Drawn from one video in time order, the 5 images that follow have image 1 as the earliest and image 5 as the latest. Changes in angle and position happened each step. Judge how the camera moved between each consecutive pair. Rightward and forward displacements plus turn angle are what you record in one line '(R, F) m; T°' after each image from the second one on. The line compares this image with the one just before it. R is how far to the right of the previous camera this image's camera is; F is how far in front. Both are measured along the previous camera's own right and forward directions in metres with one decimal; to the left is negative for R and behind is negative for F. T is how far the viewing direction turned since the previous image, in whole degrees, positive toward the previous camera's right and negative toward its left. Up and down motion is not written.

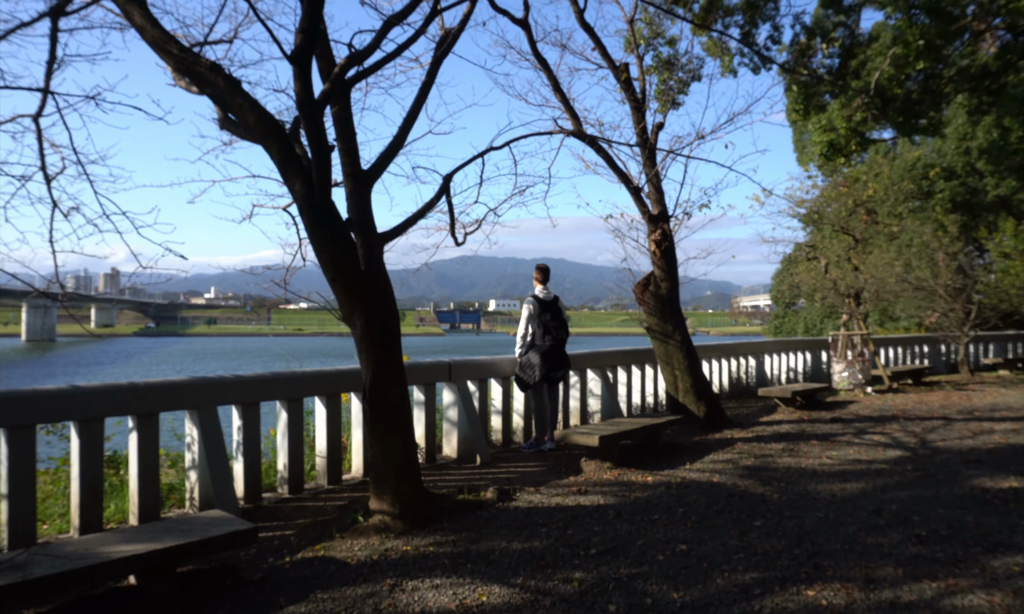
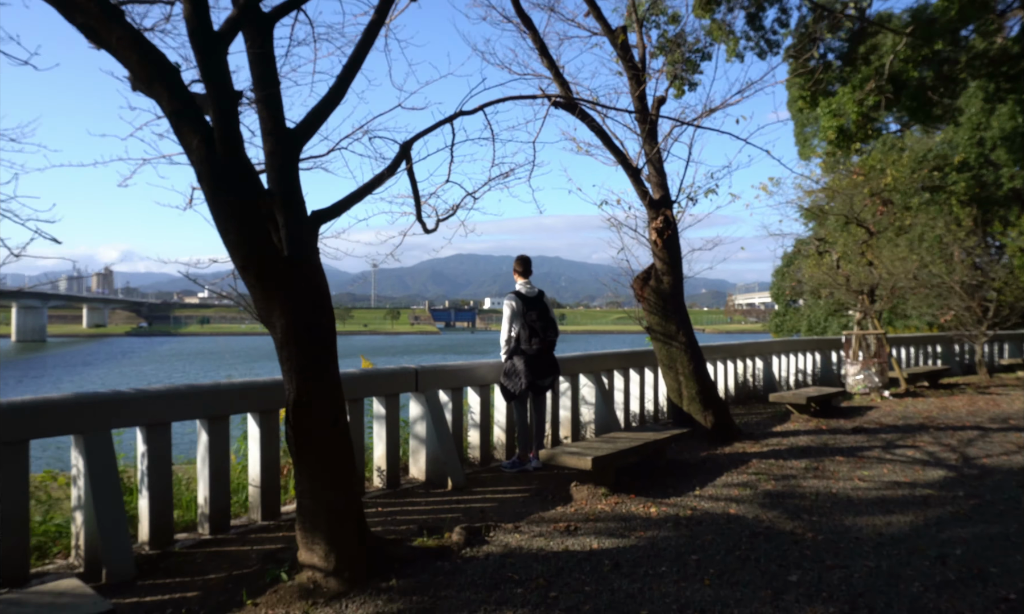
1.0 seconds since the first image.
(+0.2, +1.1) m; 0°
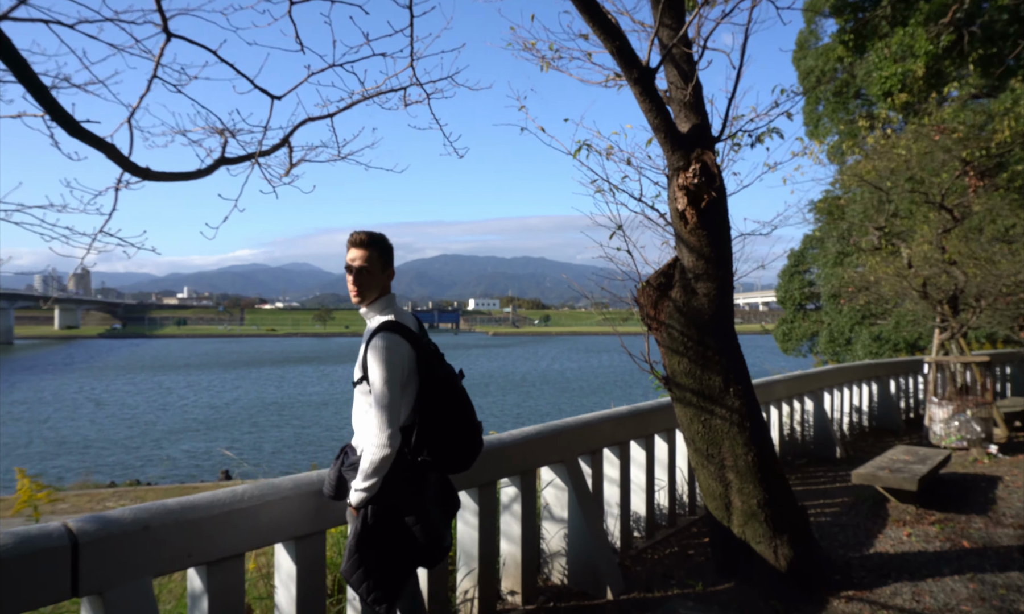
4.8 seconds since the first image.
(+0.5, +3.9) m; +1°
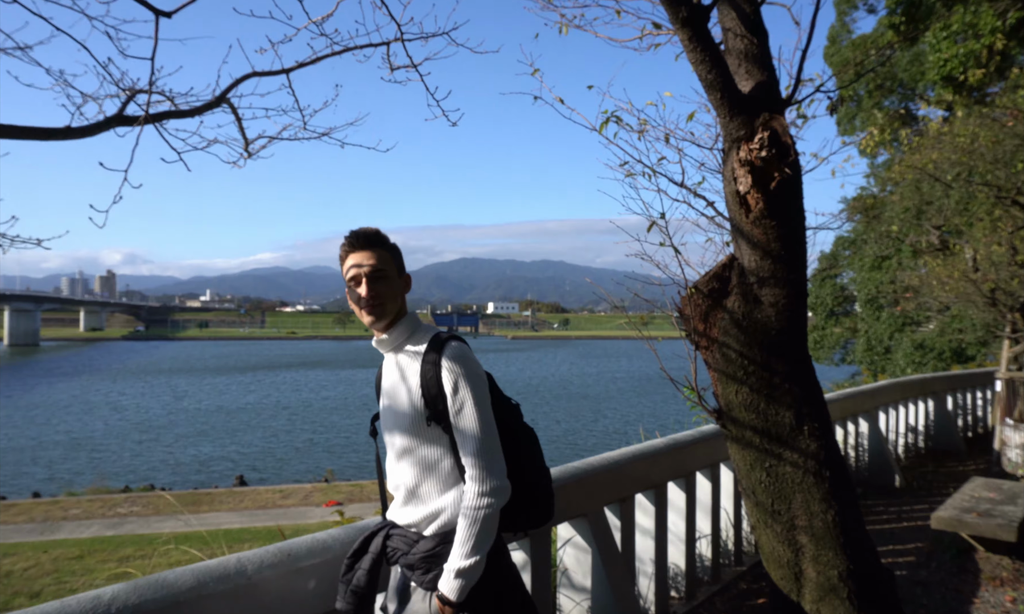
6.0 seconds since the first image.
(+0.1, +0.9) m; -2°
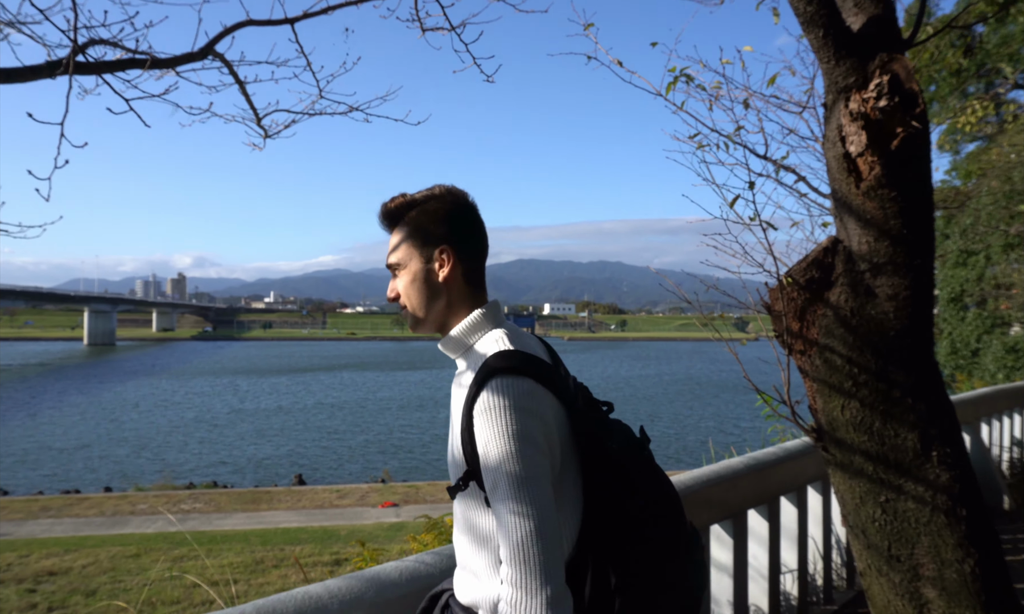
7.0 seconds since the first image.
(0.0, +0.6) m; -5°
